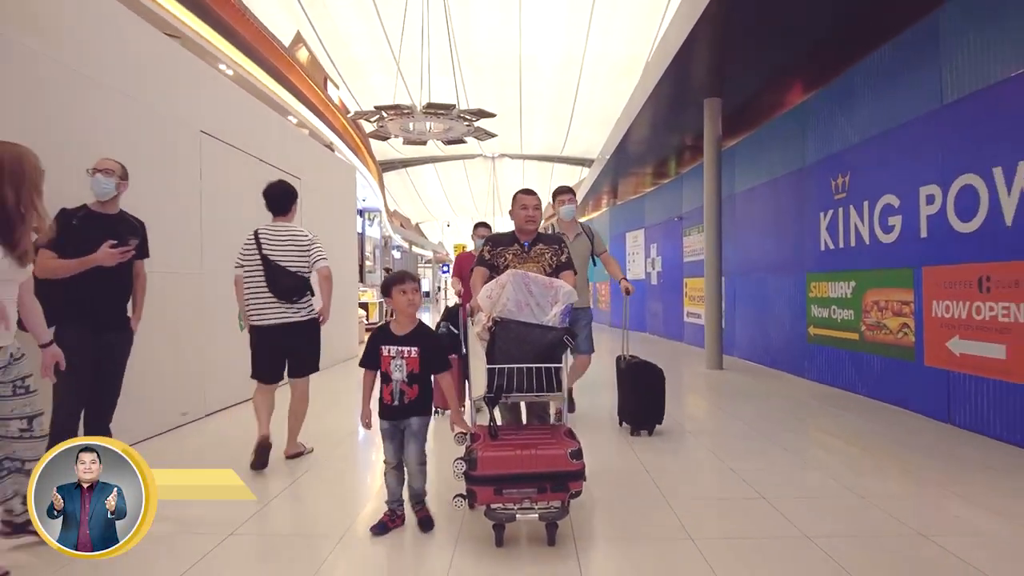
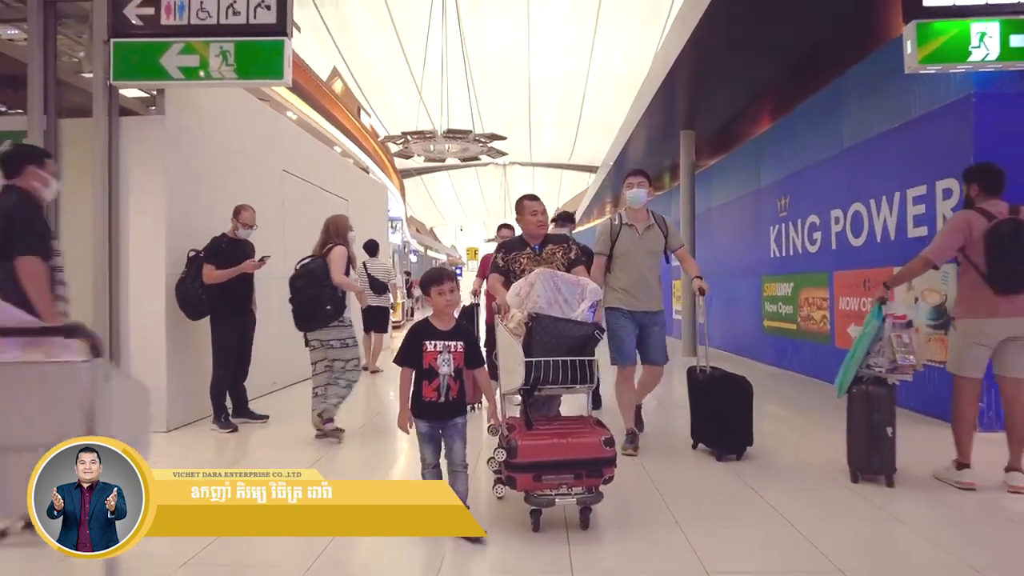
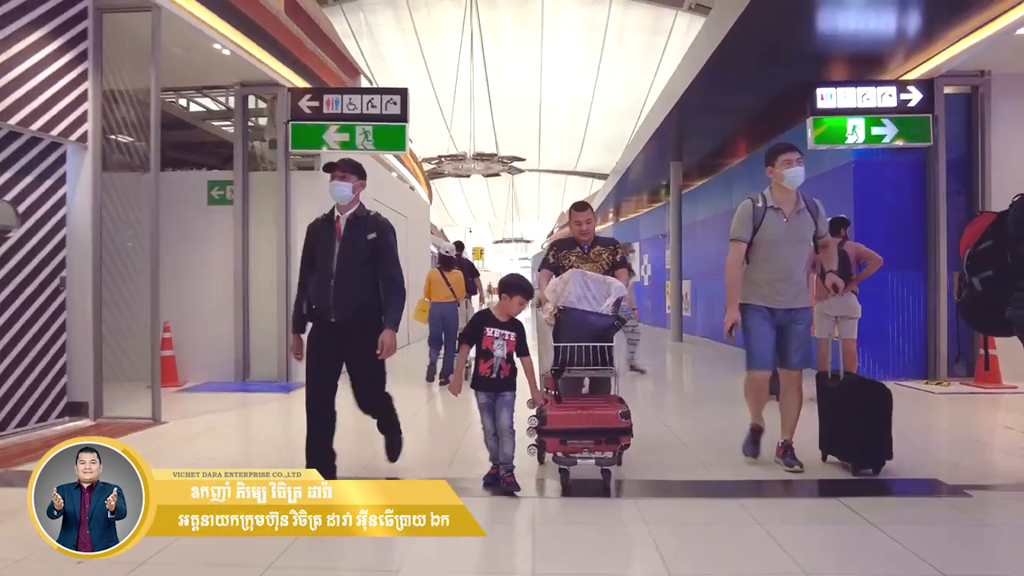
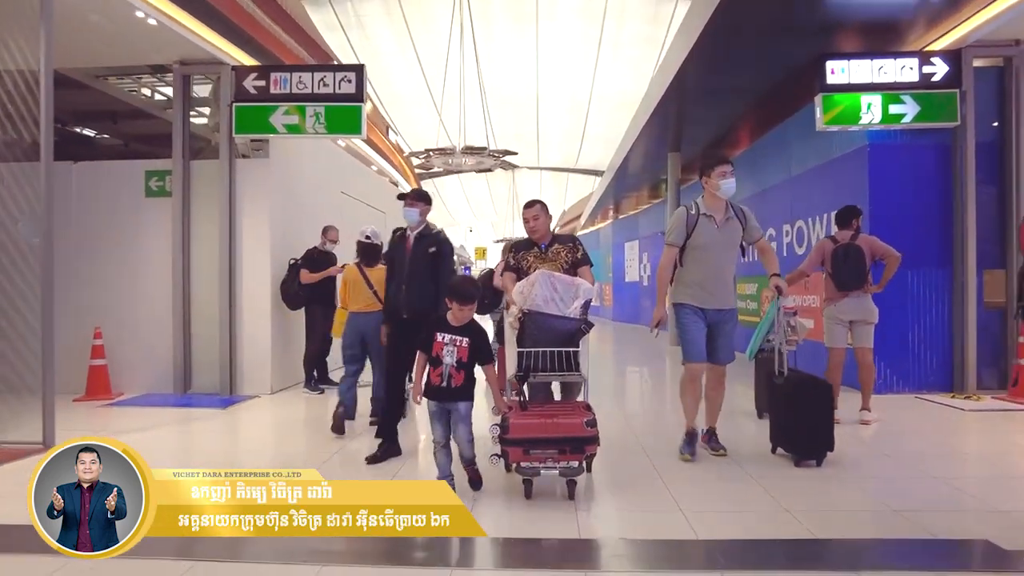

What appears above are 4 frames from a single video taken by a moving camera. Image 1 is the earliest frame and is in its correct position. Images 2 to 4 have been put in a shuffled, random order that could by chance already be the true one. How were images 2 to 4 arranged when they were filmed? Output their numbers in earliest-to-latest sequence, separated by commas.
2, 4, 3
